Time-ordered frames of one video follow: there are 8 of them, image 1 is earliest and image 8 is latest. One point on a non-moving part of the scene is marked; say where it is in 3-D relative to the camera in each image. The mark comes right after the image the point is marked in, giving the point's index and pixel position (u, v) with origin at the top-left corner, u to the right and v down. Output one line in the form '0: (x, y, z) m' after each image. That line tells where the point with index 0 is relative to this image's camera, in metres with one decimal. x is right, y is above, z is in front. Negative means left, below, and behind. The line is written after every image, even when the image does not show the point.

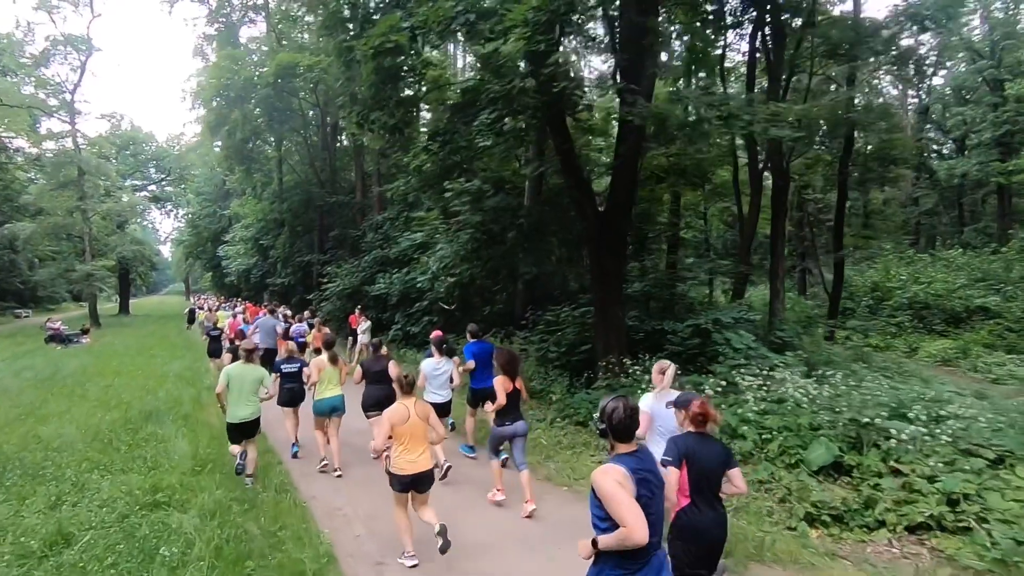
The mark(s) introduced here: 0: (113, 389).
0: (-9.9, -2.5, +13.8) m
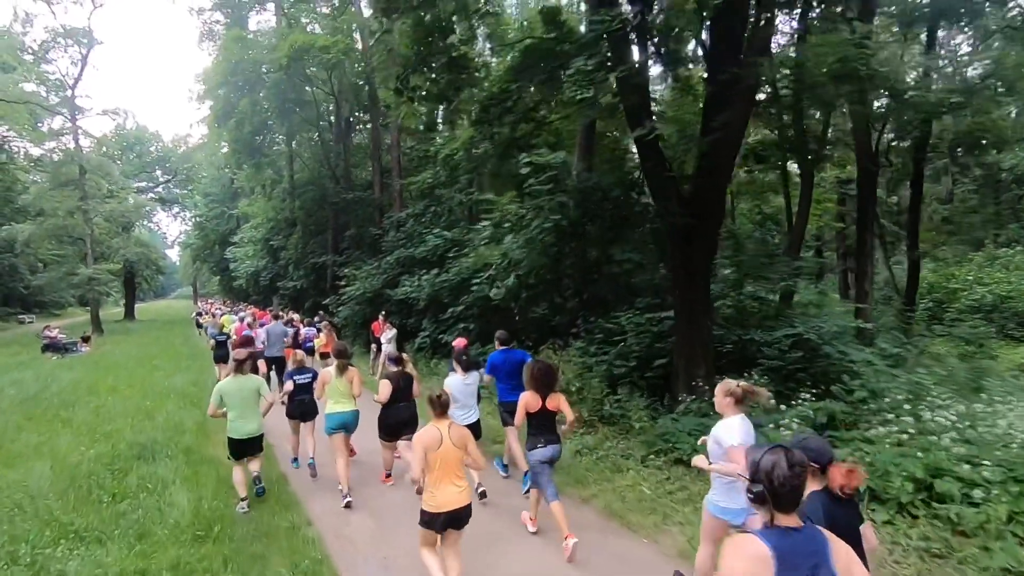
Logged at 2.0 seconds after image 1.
0: (-8.7, -2.6, +11.8) m
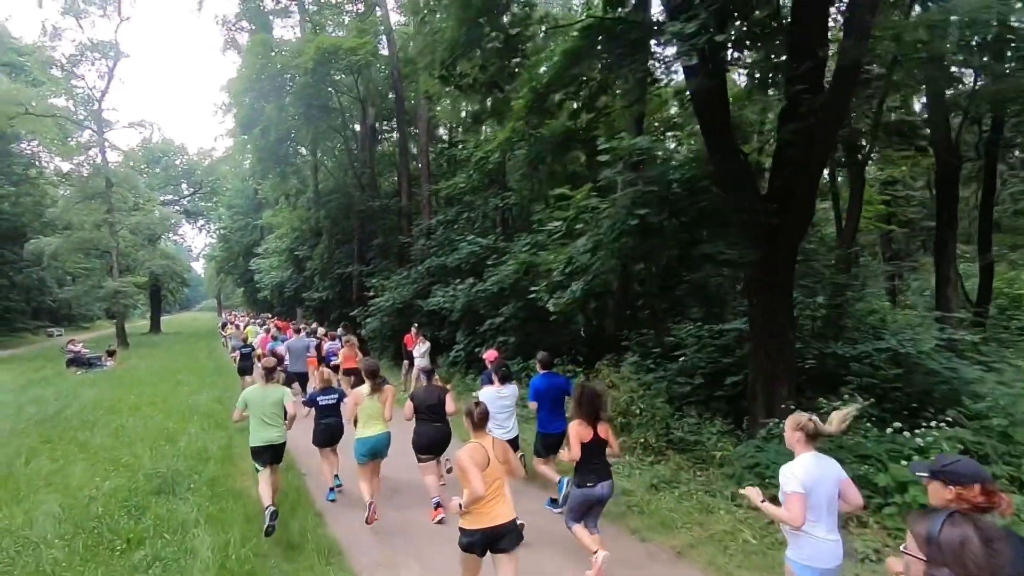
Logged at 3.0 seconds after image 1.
0: (-7.7, -2.9, +10.9) m
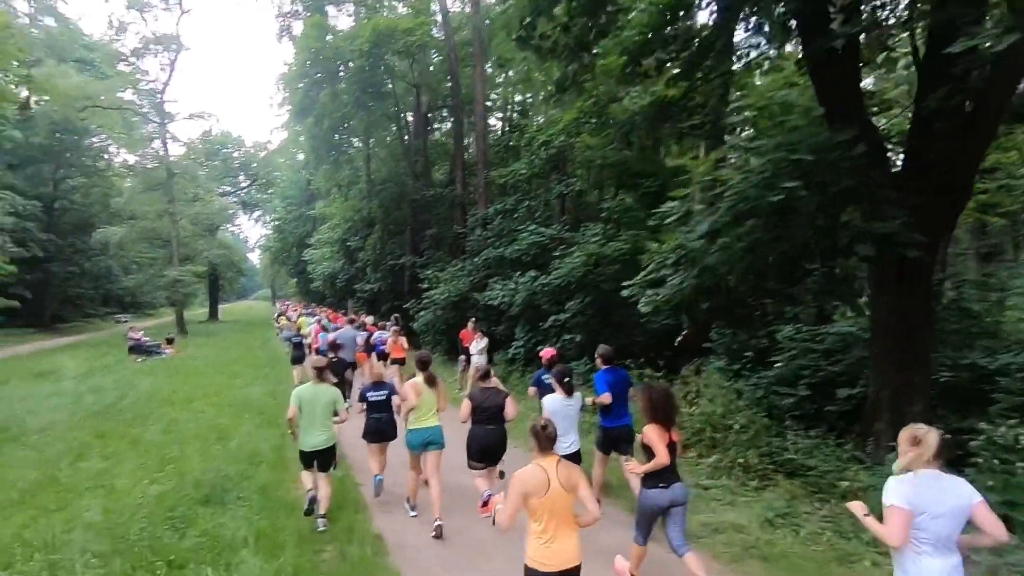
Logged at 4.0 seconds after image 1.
0: (-6.4, -2.7, +10.5) m
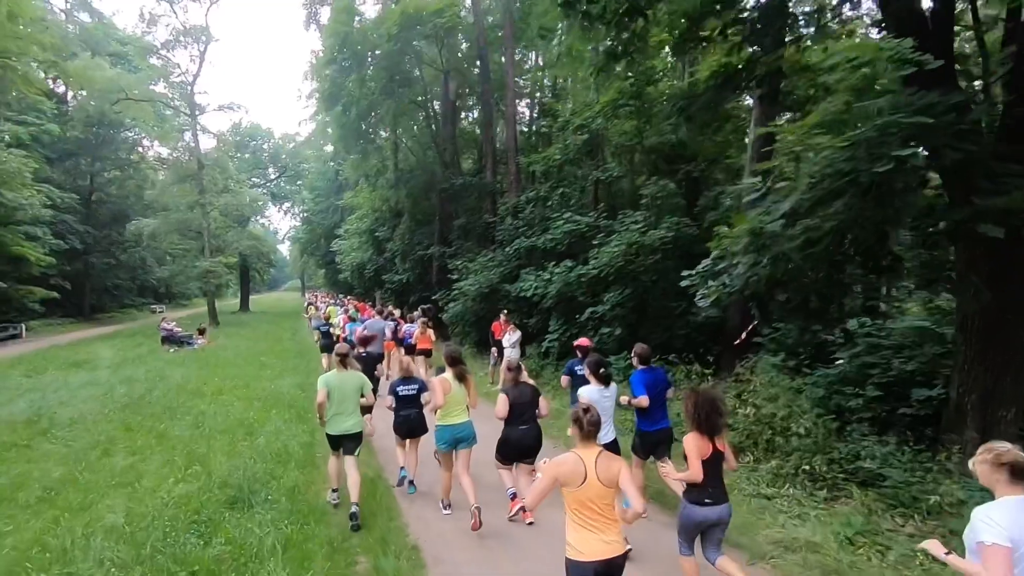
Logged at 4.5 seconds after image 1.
0: (-5.7, -2.5, +10.2) m
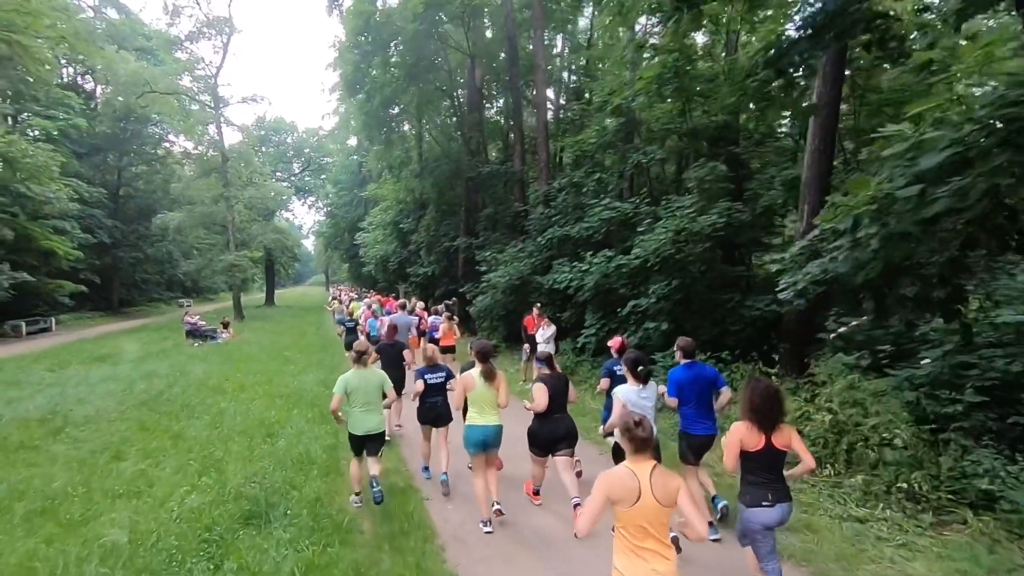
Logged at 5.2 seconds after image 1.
0: (-5.0, -2.4, +9.5) m
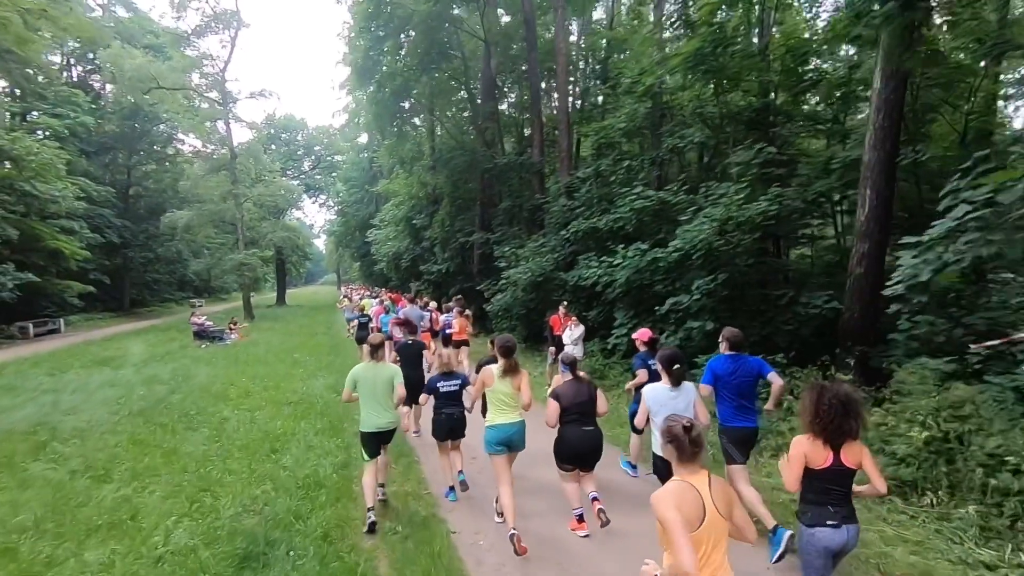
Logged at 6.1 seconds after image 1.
0: (-4.5, -2.3, +8.6) m
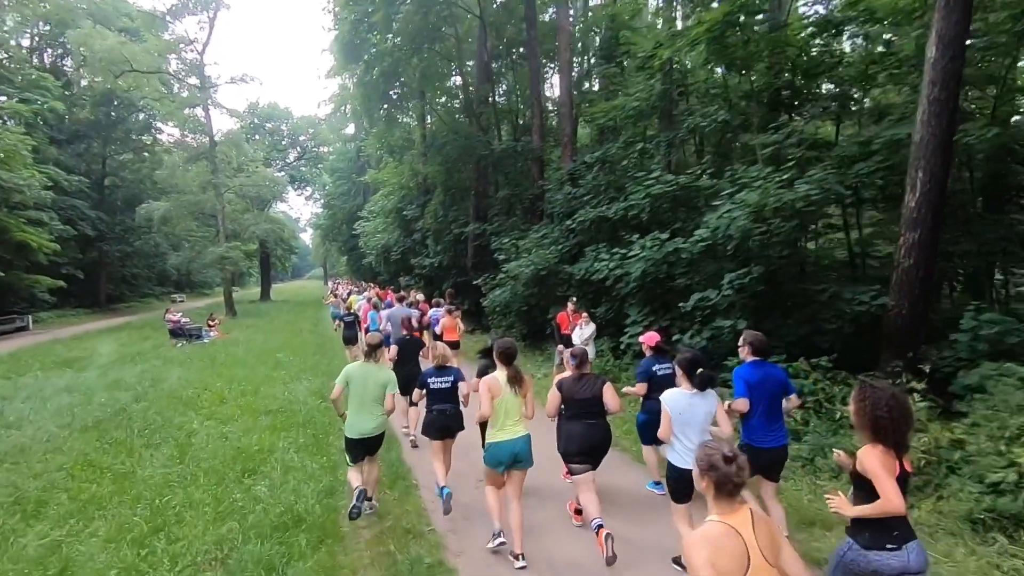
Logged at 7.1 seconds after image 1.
0: (-4.3, -2.3, +7.4) m
